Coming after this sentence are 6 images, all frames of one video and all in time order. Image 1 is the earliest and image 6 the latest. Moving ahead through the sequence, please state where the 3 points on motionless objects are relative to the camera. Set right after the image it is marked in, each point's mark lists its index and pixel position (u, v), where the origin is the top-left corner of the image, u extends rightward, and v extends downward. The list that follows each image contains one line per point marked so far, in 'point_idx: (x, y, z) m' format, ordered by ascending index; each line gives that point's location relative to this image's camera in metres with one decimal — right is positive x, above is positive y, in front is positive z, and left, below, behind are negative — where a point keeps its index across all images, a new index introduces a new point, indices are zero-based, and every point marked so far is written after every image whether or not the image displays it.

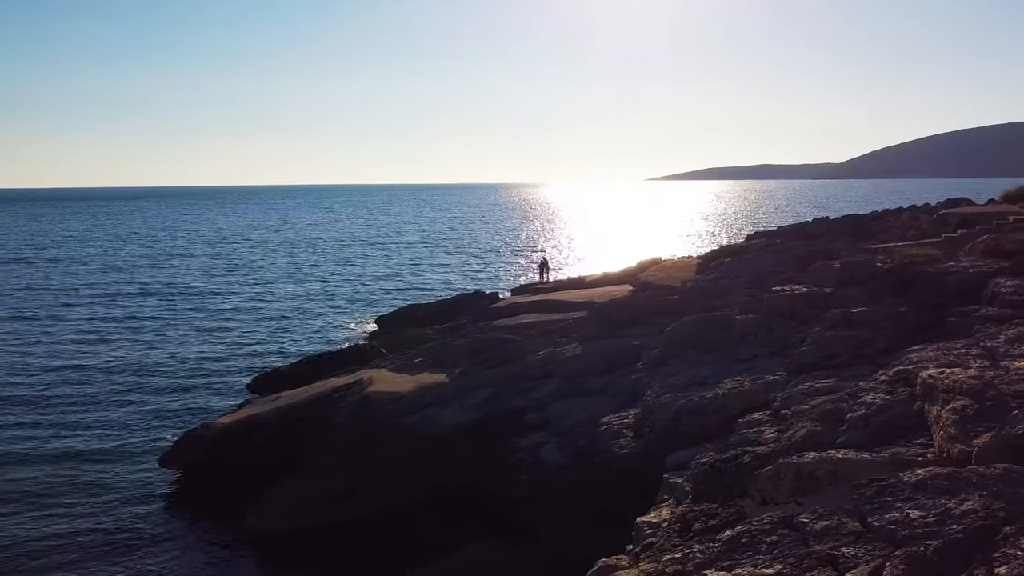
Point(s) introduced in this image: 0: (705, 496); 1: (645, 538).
0: (+2.4, -2.5, +9.3) m
1: (+1.6, -3.0, +9.2) m
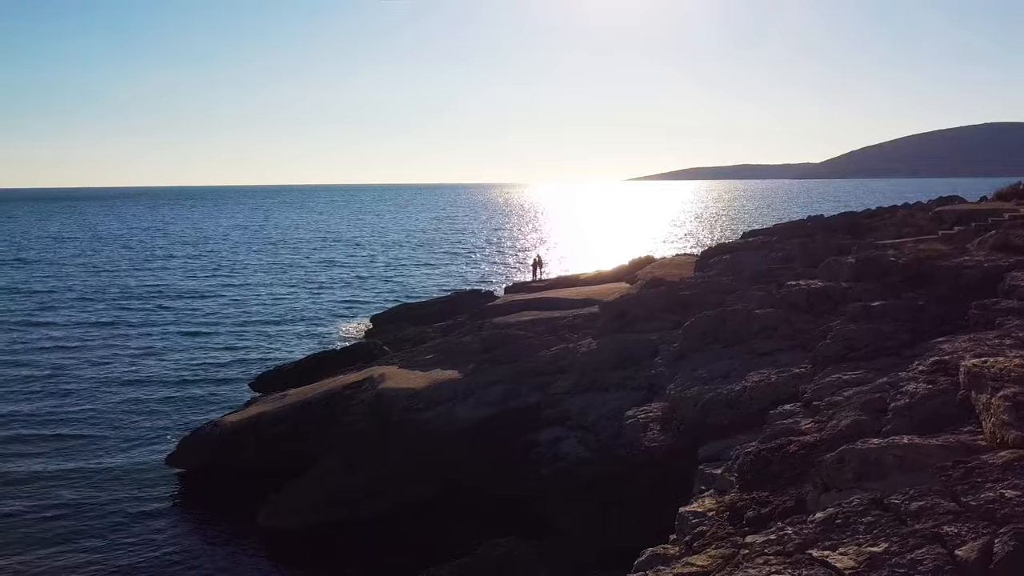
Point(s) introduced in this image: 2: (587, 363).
0: (+2.9, -2.4, +9.3) m
1: (+2.2, -2.9, +9.3) m
2: (+1.8, -1.8, +18.7) m
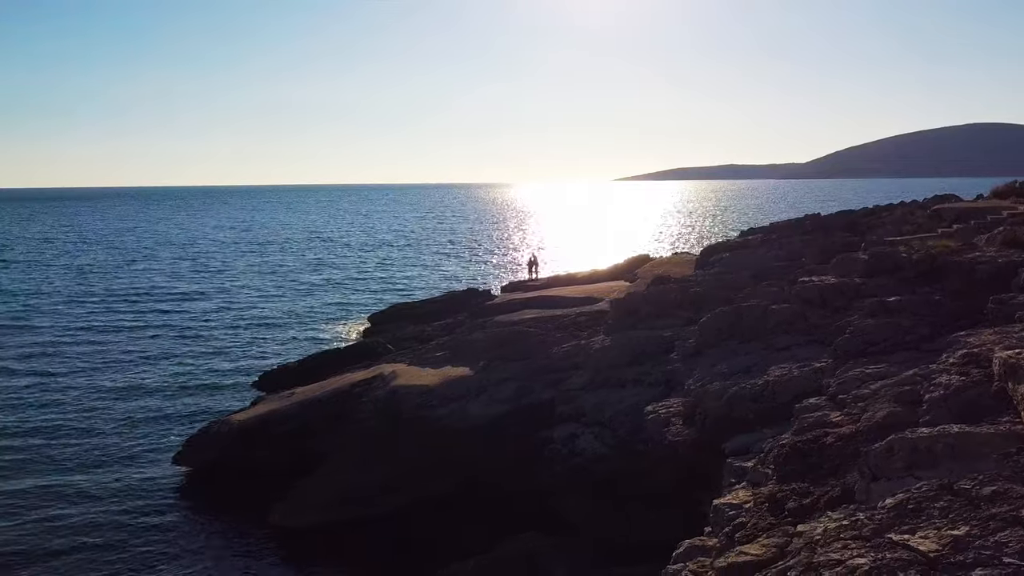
0: (+3.4, -2.3, +9.4) m
1: (+2.7, -2.8, +9.4) m
2: (+2.2, -1.7, +18.7) m
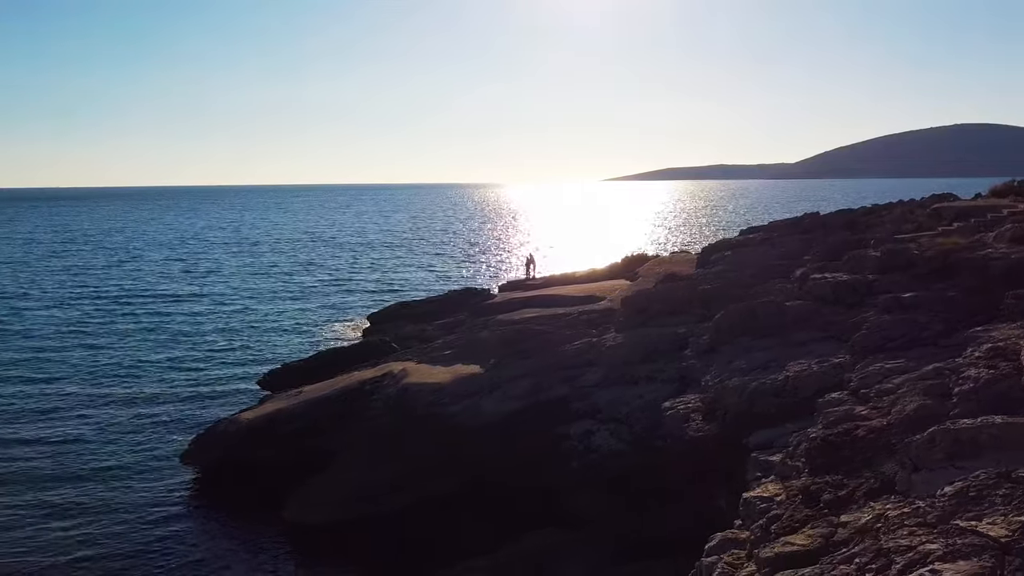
0: (+3.8, -2.2, +9.5) m
1: (+3.1, -2.8, +9.4) m
2: (+2.5, -1.7, +18.8) m
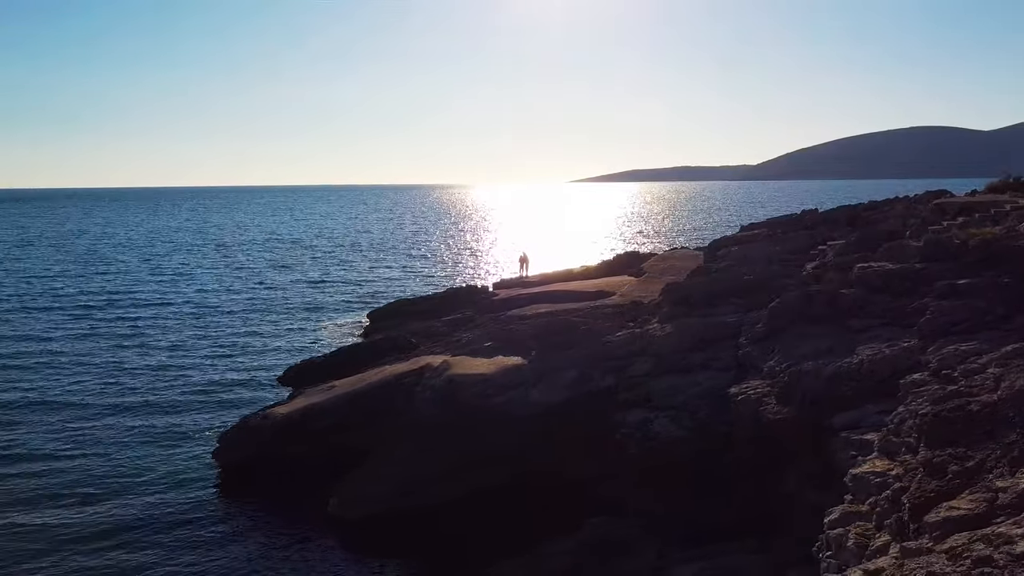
0: (+5.4, -2.0, +9.7) m
1: (+4.6, -2.5, +9.6) m
2: (+3.8, -1.4, +19.0) m
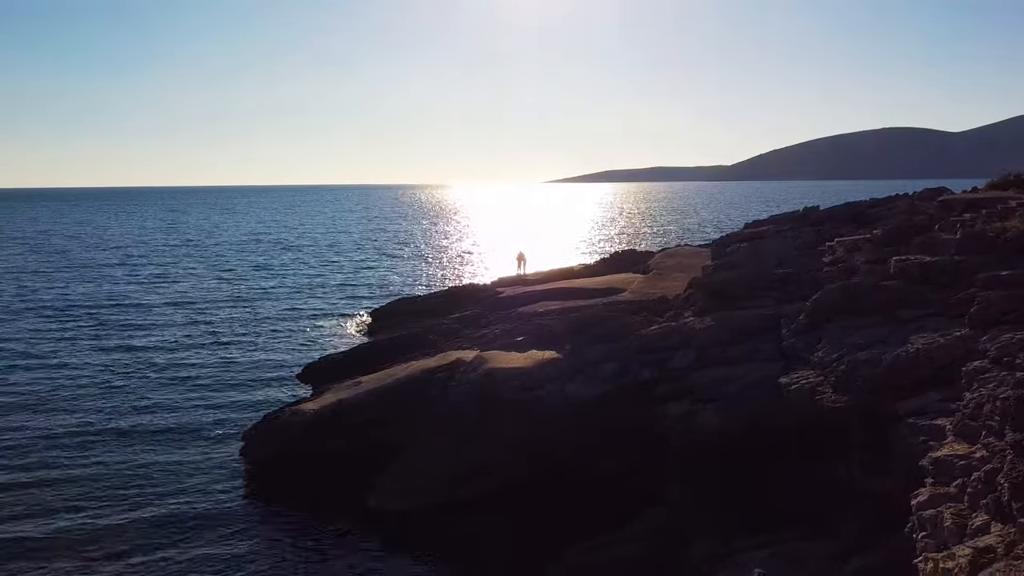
0: (+6.6, -1.8, +9.9) m
1: (+5.8, -2.3, +9.8) m
2: (+4.8, -1.3, +19.2) m
